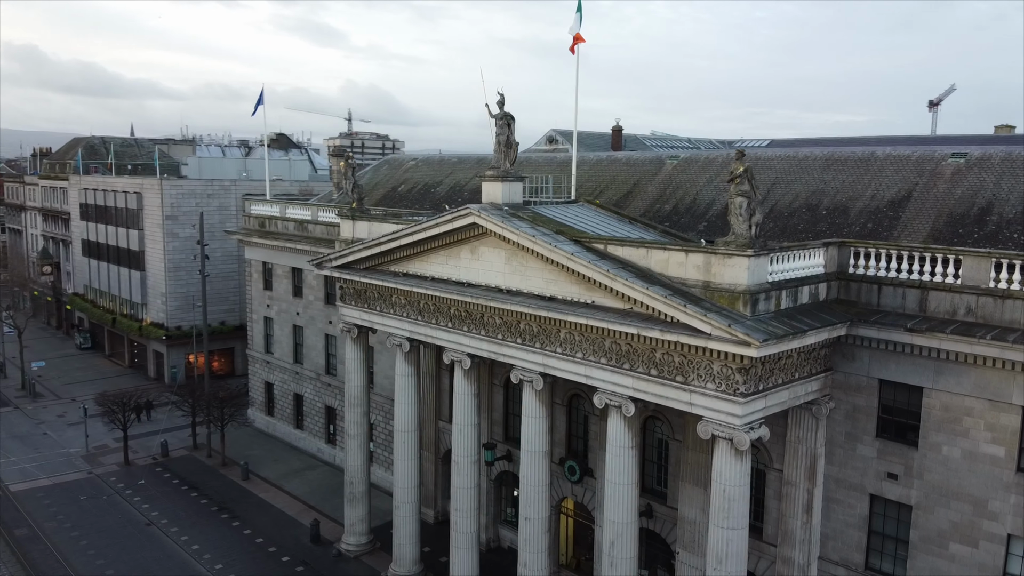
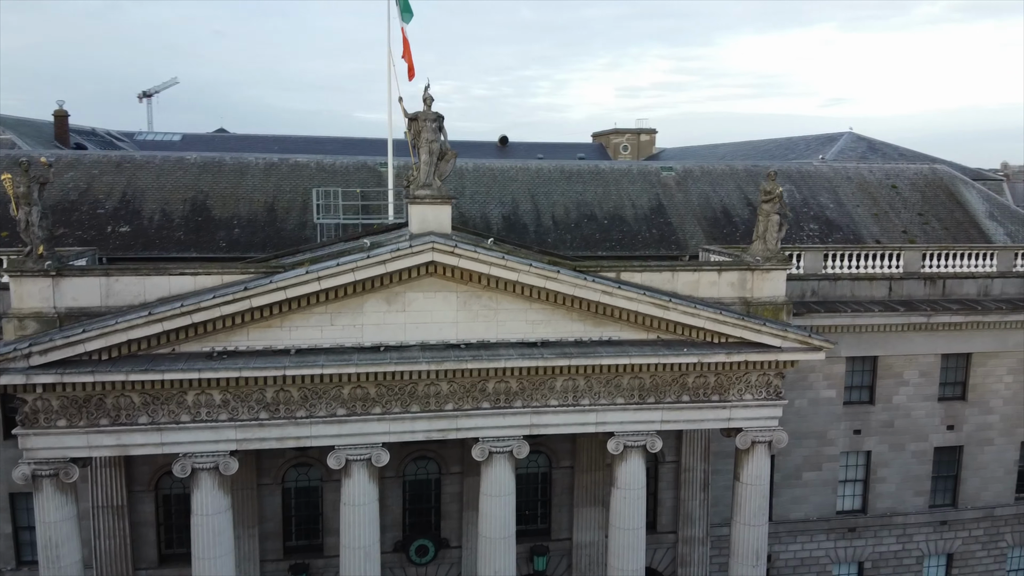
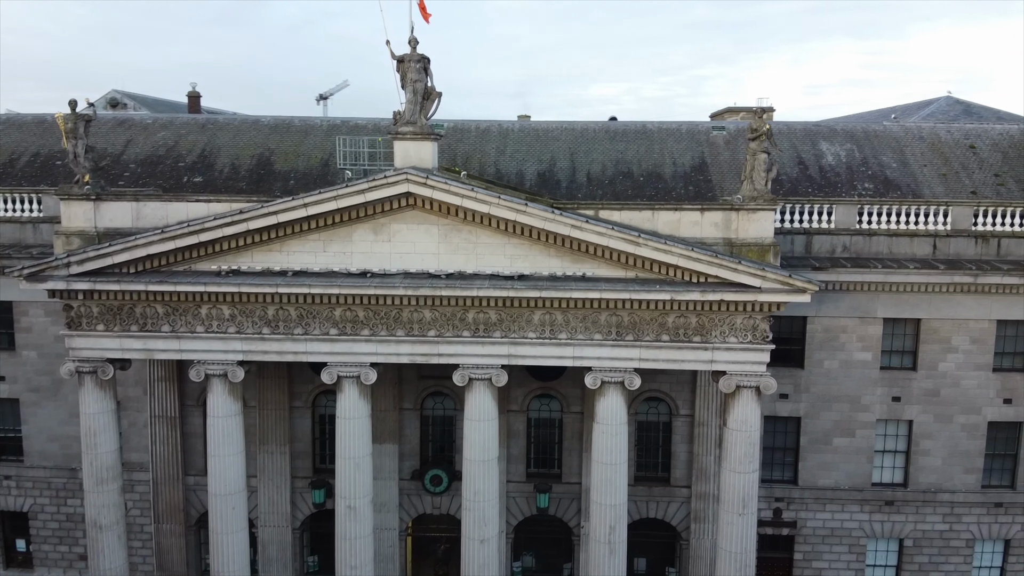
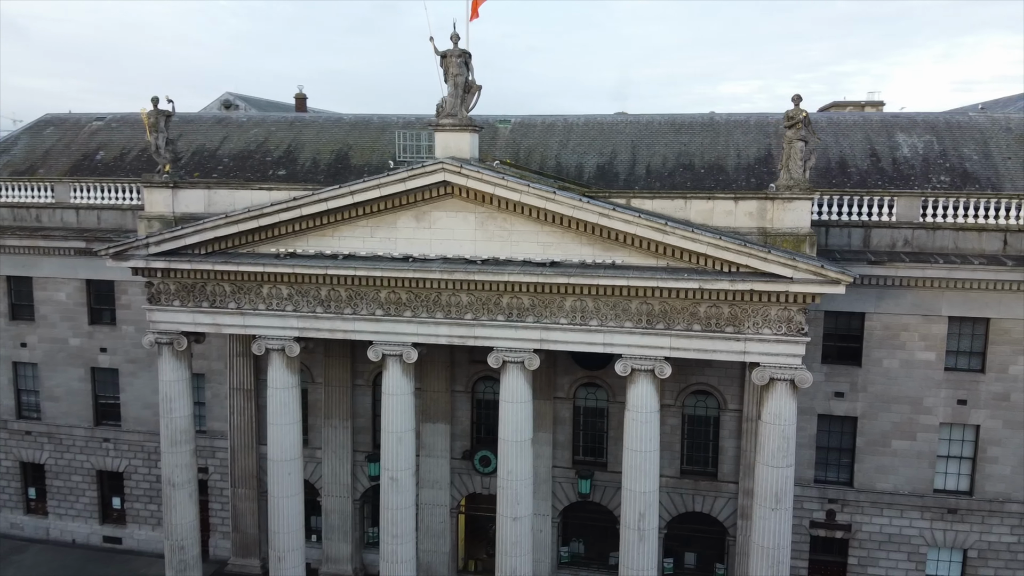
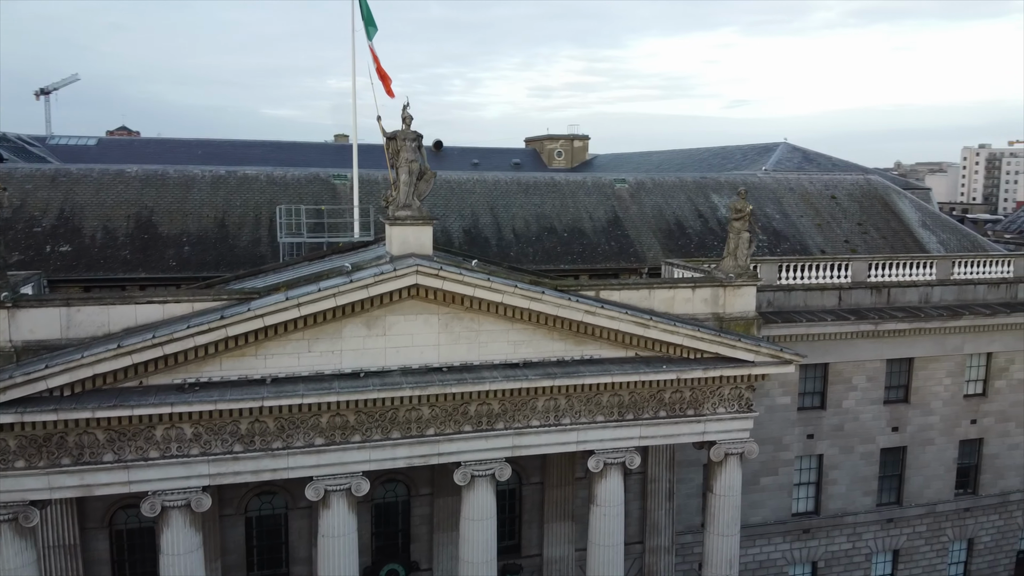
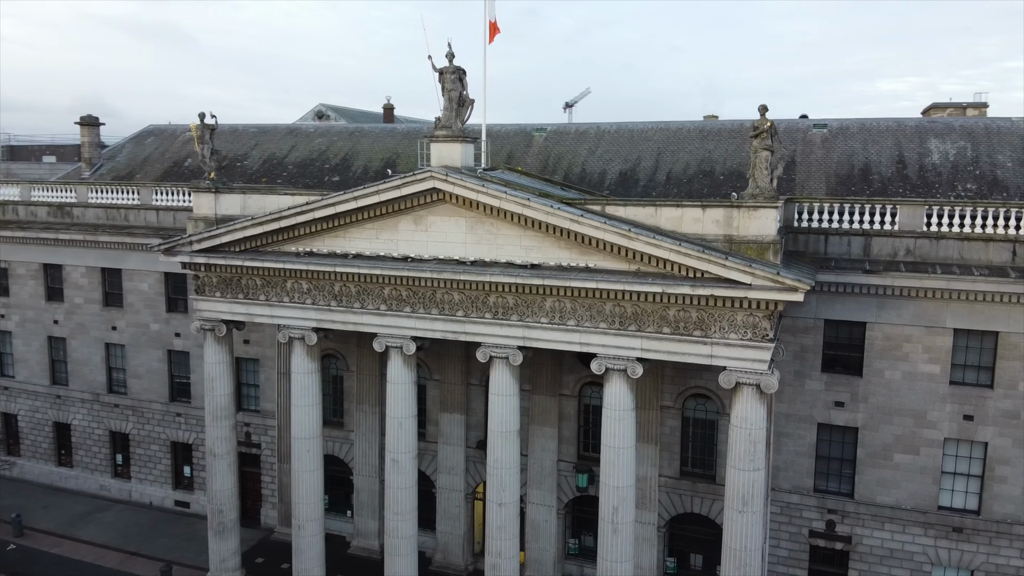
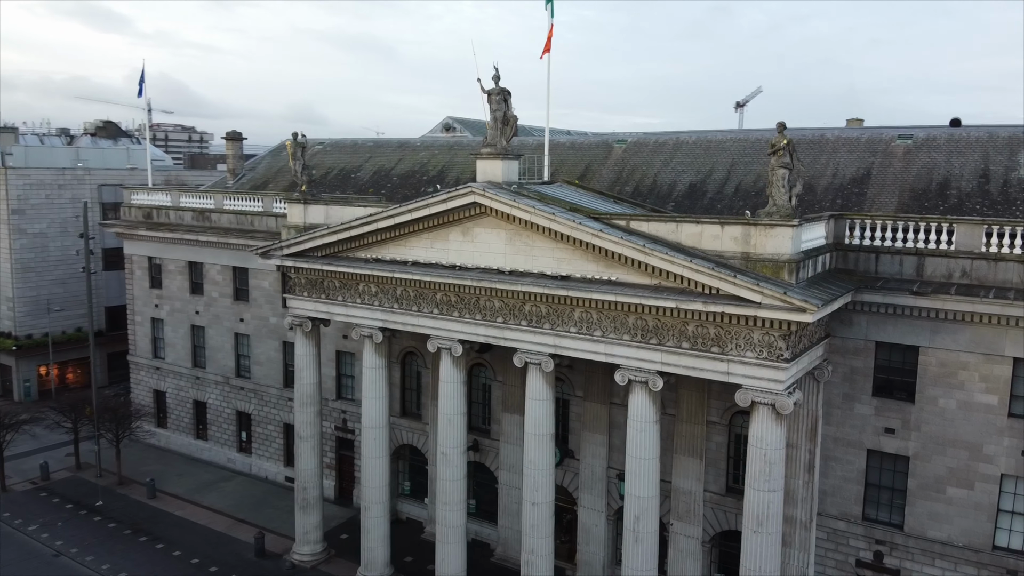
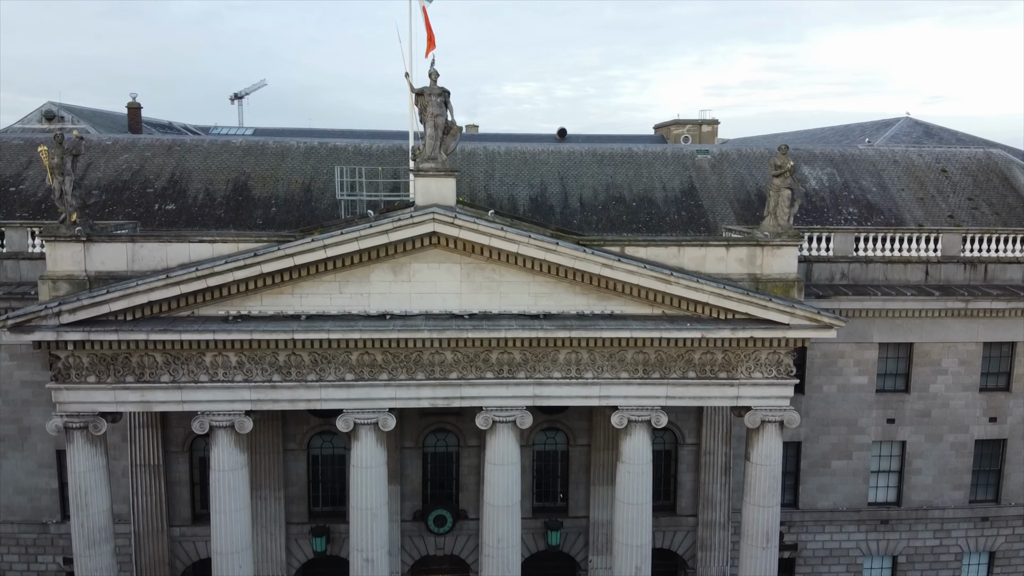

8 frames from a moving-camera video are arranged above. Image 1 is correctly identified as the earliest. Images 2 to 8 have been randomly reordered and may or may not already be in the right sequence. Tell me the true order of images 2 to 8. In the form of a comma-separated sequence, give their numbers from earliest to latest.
7, 6, 4, 3, 8, 2, 5
